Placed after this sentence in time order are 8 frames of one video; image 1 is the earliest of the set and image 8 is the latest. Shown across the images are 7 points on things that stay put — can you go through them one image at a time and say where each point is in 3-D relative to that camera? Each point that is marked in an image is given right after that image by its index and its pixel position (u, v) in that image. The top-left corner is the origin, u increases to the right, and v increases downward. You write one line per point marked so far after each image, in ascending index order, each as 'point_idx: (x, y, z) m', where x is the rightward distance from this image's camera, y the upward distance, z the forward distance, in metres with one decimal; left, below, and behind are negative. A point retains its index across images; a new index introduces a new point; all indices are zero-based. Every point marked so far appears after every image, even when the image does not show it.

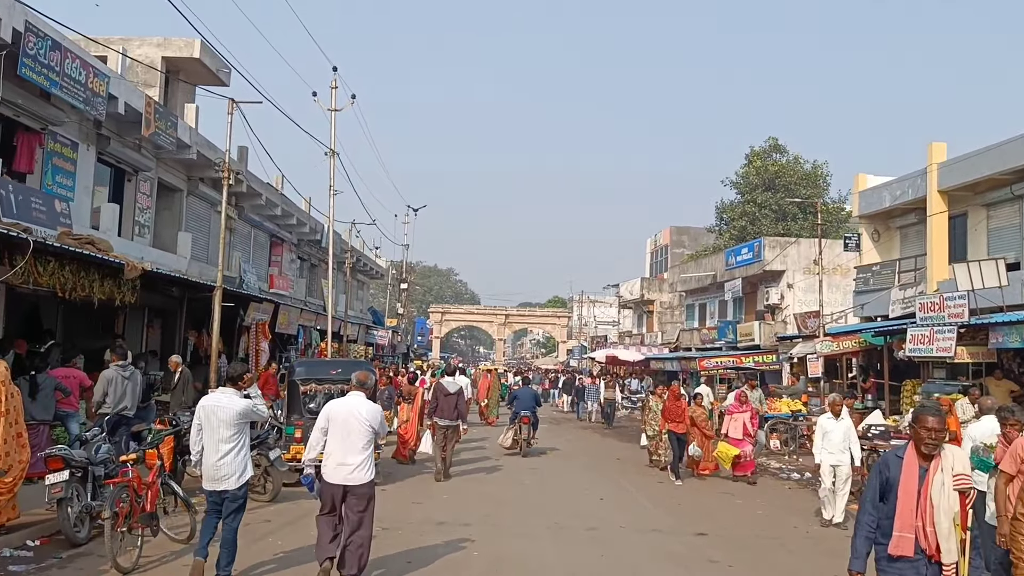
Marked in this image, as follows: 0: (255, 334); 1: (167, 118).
0: (-5.7, -1.0, +18.2) m
1: (-7.1, +3.5, +17.1) m
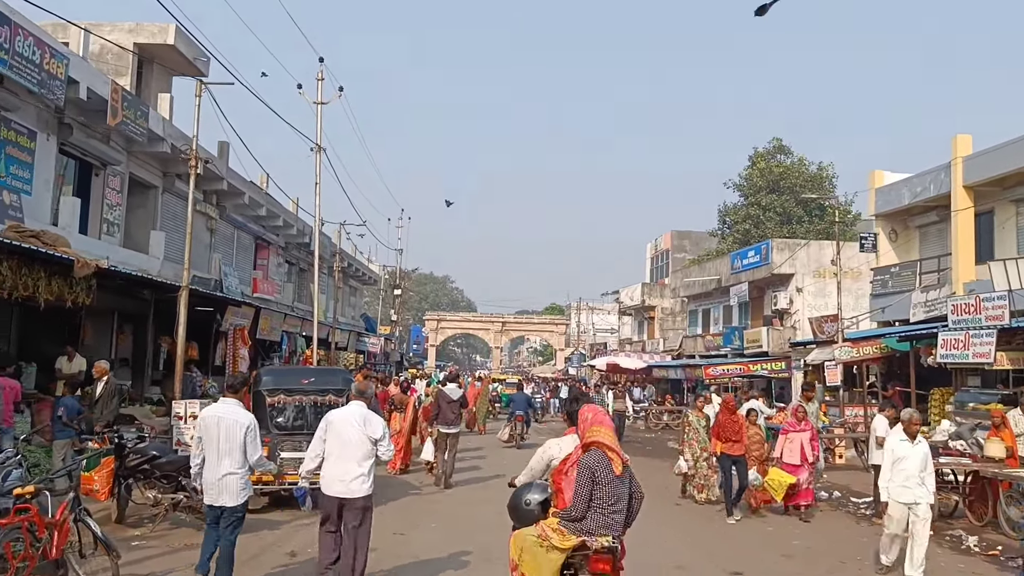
0: (-5.7, -1.1, +16.9) m
1: (-7.2, +3.5, +15.9) m
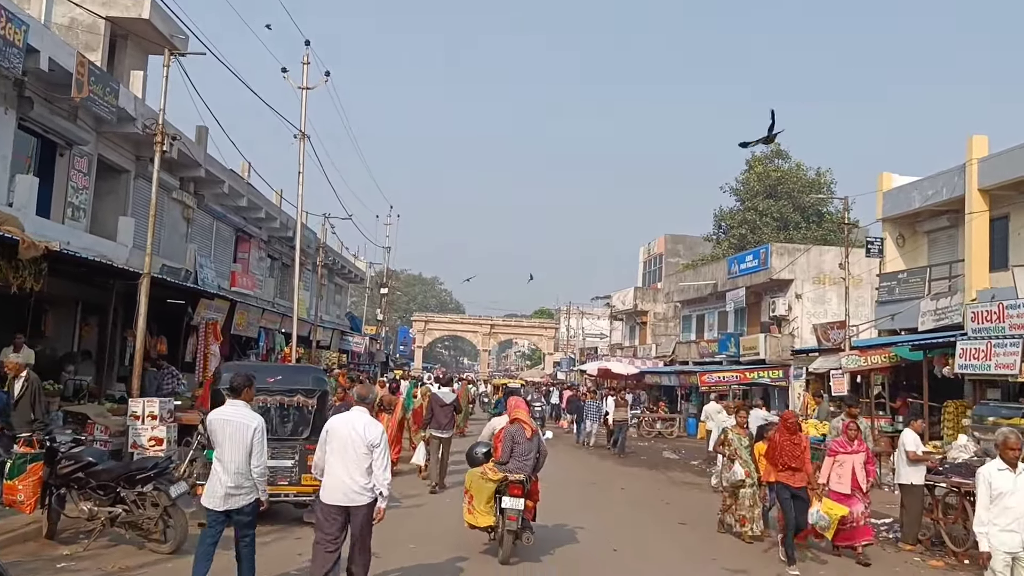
0: (-5.9, -0.9, +15.9) m
1: (-7.3, +3.7, +14.8) m
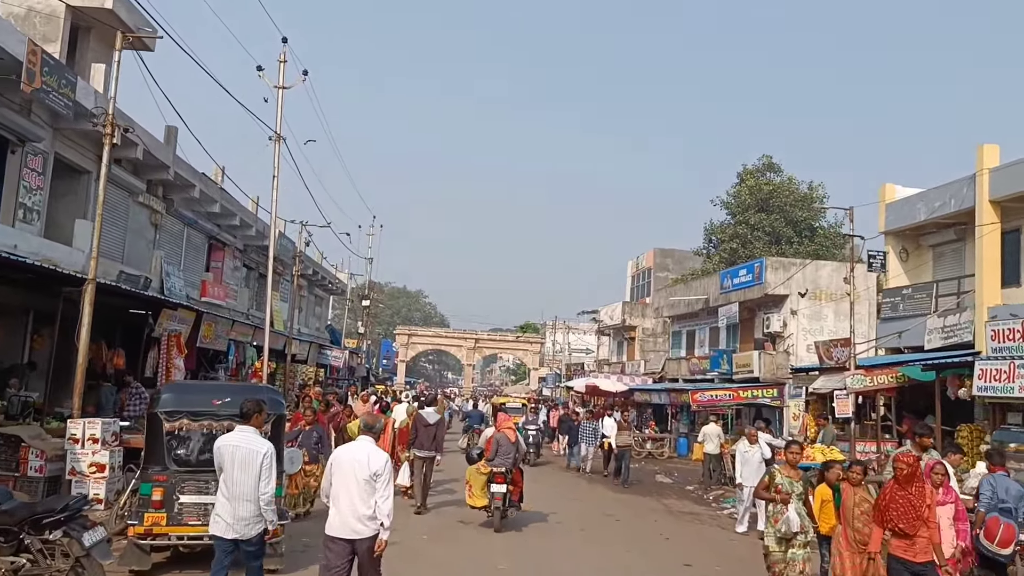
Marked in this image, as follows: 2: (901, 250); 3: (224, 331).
0: (-6.2, -1.1, +14.7) m
1: (-7.5, +3.5, +13.7) m
2: (+9.3, +0.9, +19.8) m
3: (-6.1, -0.9, +17.5) m
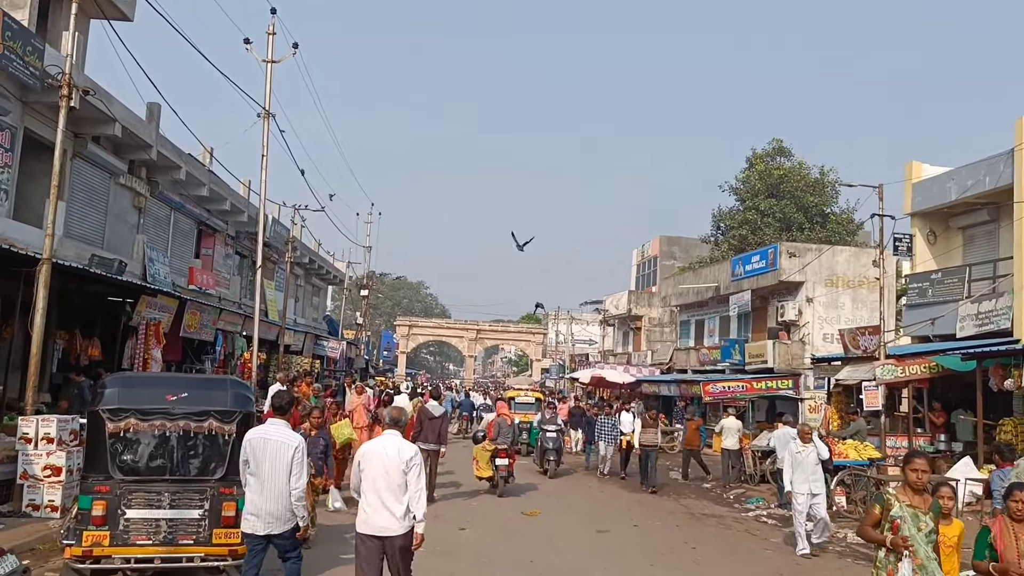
0: (-6.1, -0.9, +13.7) m
1: (-7.4, +3.8, +12.6) m
2: (+9.3, +1.2, +18.6) m
3: (-6.0, -0.6, +16.4) m
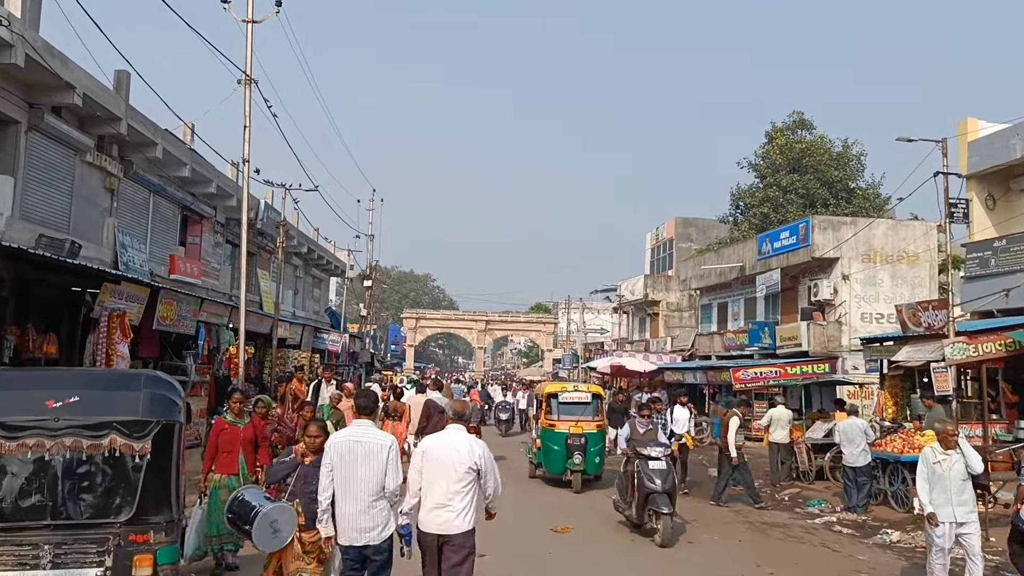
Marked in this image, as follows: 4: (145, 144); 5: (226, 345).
0: (-5.8, -0.7, +11.9) m
1: (-7.2, +3.9, +10.9) m
2: (+9.6, +1.8, +16.8) m
3: (-5.7, -0.4, +14.7) m
4: (-7.4, +2.9, +16.7) m
5: (-5.7, -1.2, +16.8) m
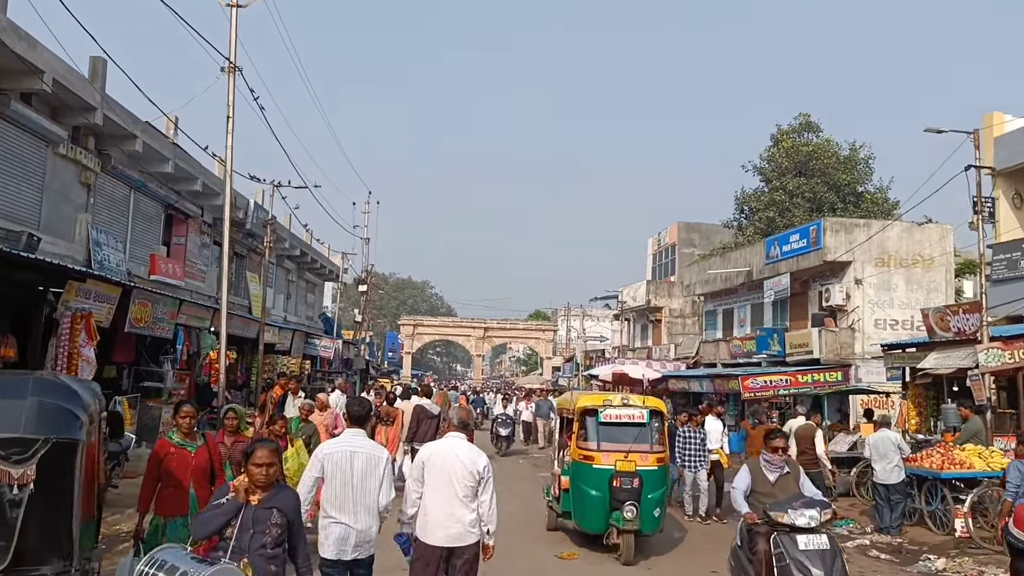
0: (-5.8, -0.6, +11.0) m
1: (-7.2, +4.0, +10.0) m
2: (+9.6, +1.8, +15.9) m
3: (-5.7, -0.4, +13.7) m
4: (-7.4, +2.9, +15.8) m
5: (-5.8, -1.2, +15.9) m
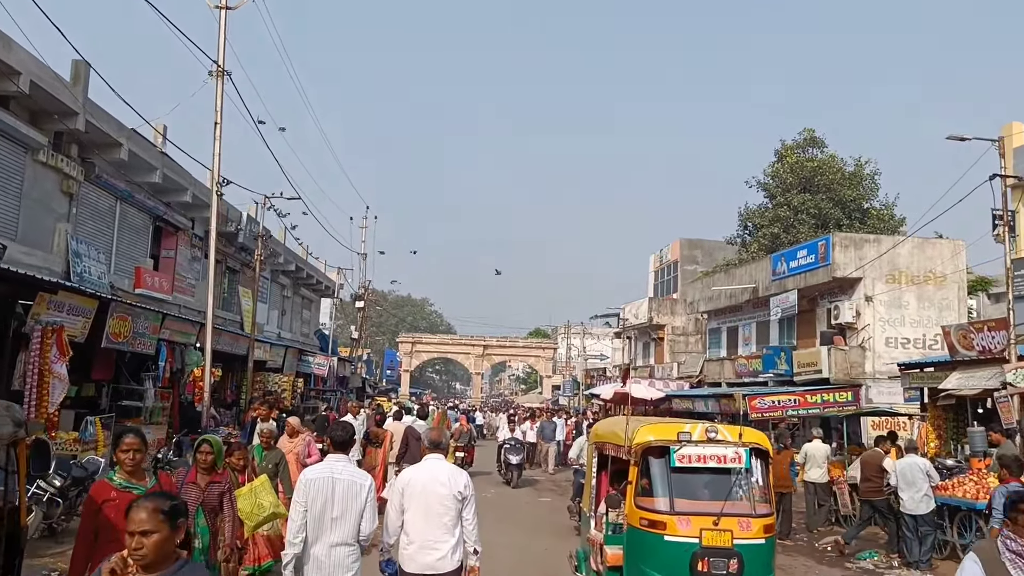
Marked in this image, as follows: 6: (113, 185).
0: (-5.8, -0.8, +10.3) m
1: (-7.2, +3.8, +9.4) m
2: (+9.6, +1.5, +15.2) m
3: (-5.7, -0.6, +13.1) m
4: (-7.4, +2.6, +15.2) m
5: (-5.8, -1.5, +15.2) m
6: (-7.8, +2.0, +16.1) m
